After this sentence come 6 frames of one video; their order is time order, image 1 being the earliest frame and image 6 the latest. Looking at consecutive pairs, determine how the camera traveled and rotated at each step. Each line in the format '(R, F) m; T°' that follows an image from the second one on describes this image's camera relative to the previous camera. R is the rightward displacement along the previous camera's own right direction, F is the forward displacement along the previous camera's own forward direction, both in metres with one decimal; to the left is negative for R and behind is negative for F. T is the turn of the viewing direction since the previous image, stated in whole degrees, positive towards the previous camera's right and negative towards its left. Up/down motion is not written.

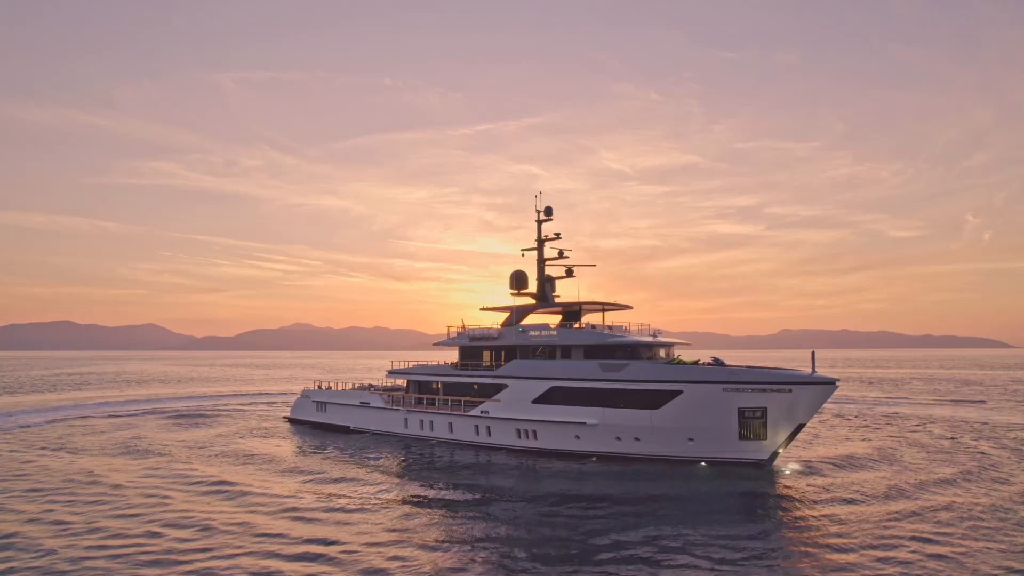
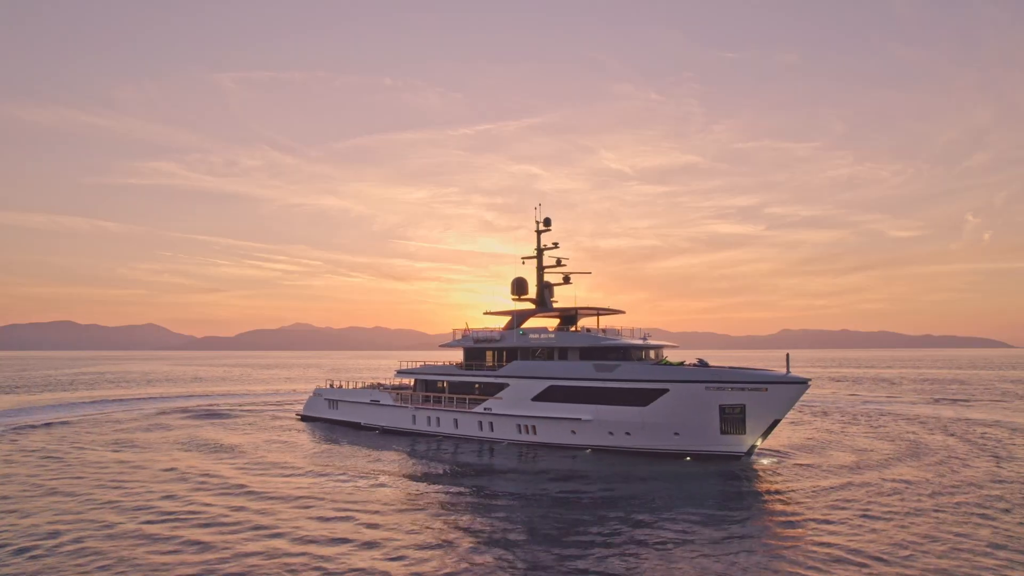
(-0.1, -2.4) m; 0°
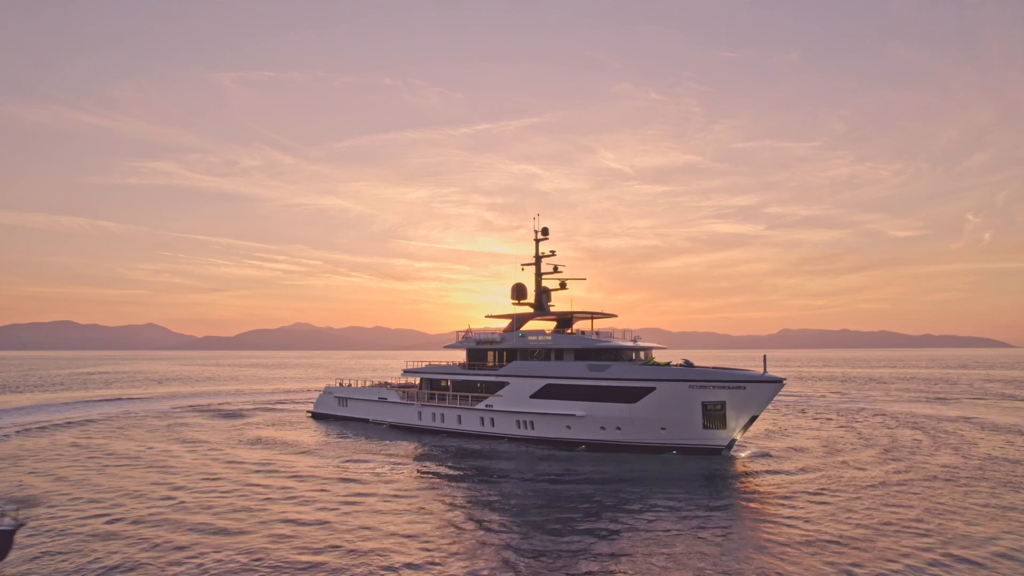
(0.0, -2.4) m; 0°
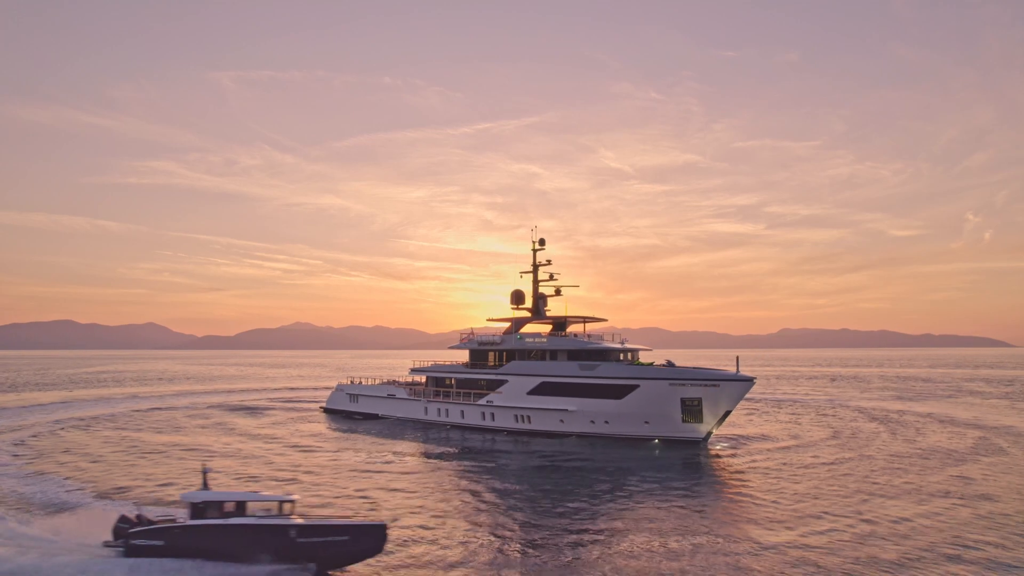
(+0.1, -3.4) m; 0°
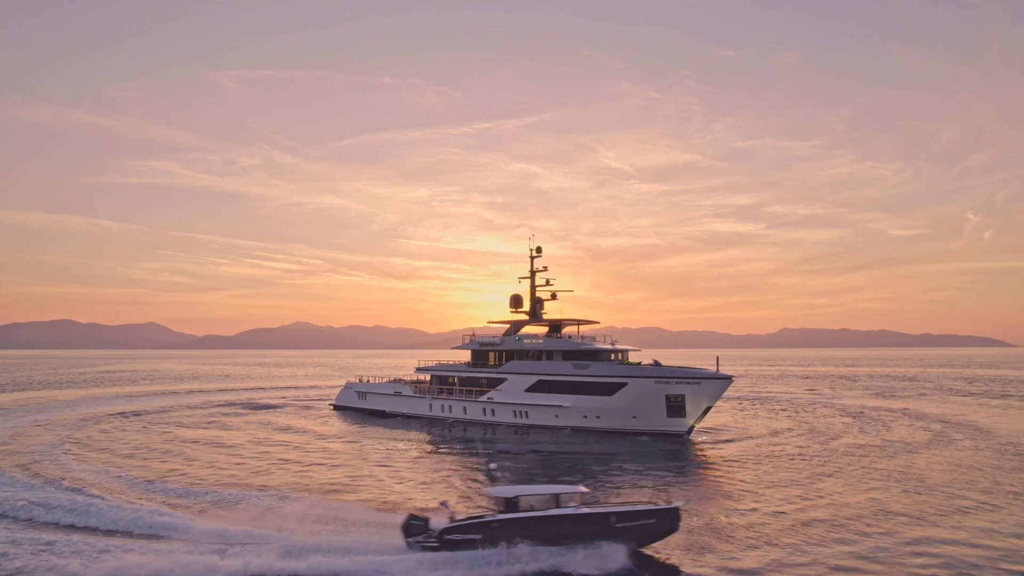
(+0.1, -3.0) m; 0°
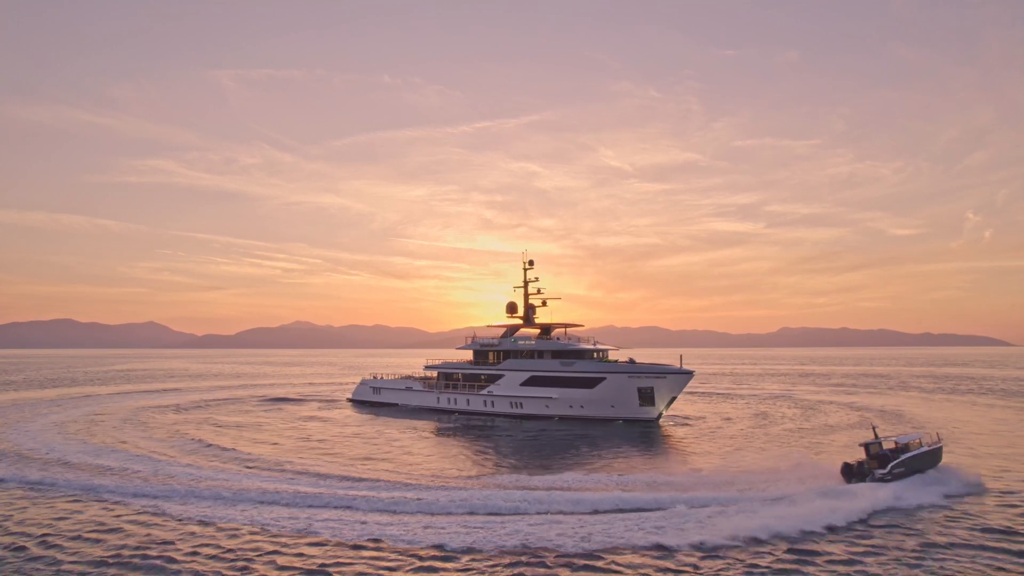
(+0.3, -6.7) m; 0°
